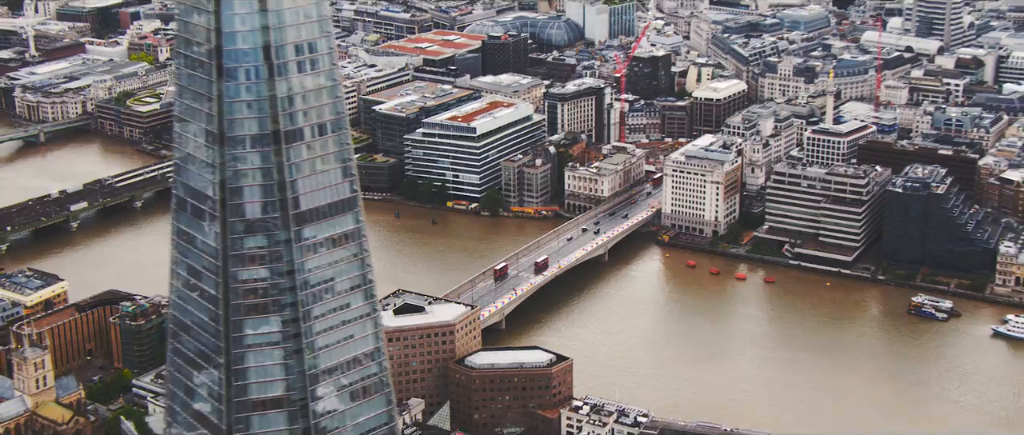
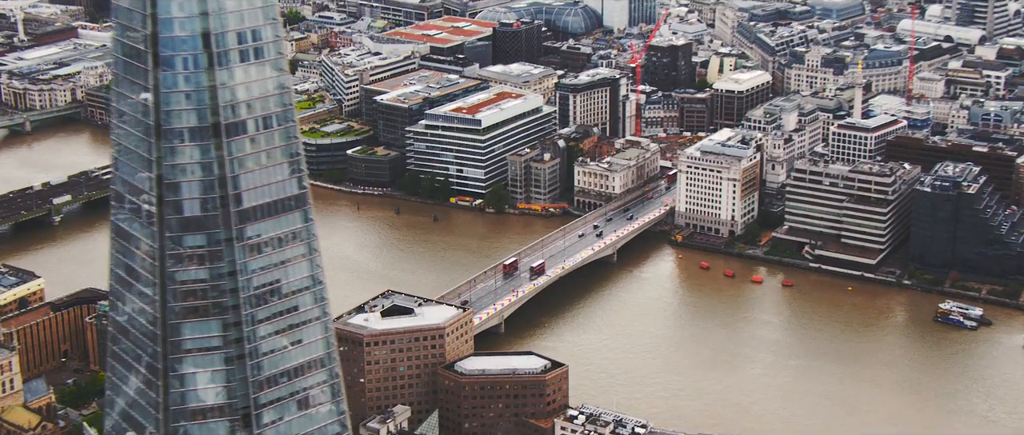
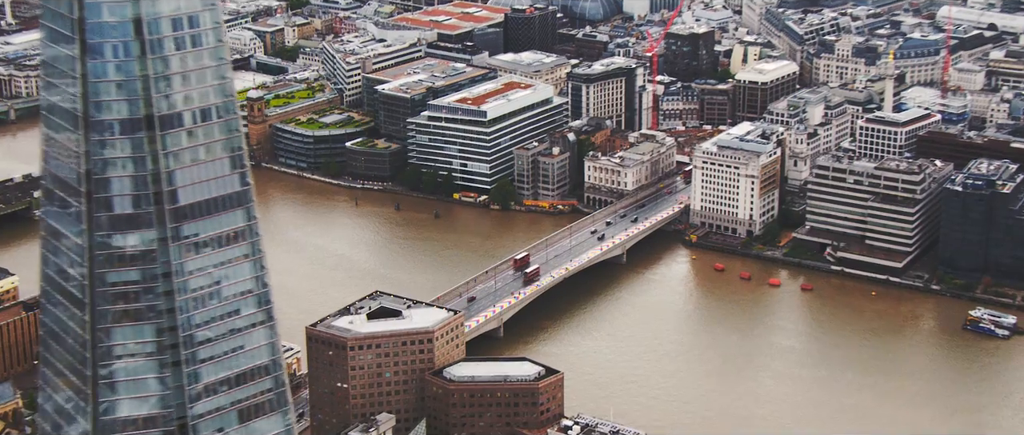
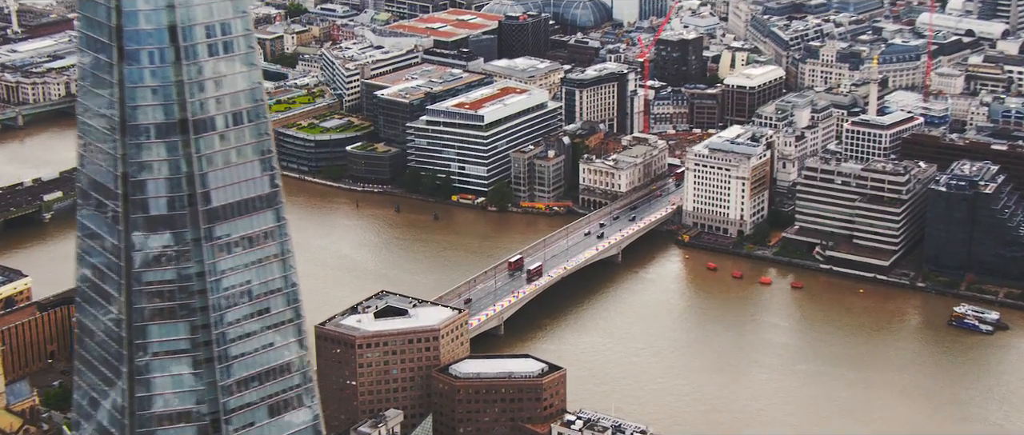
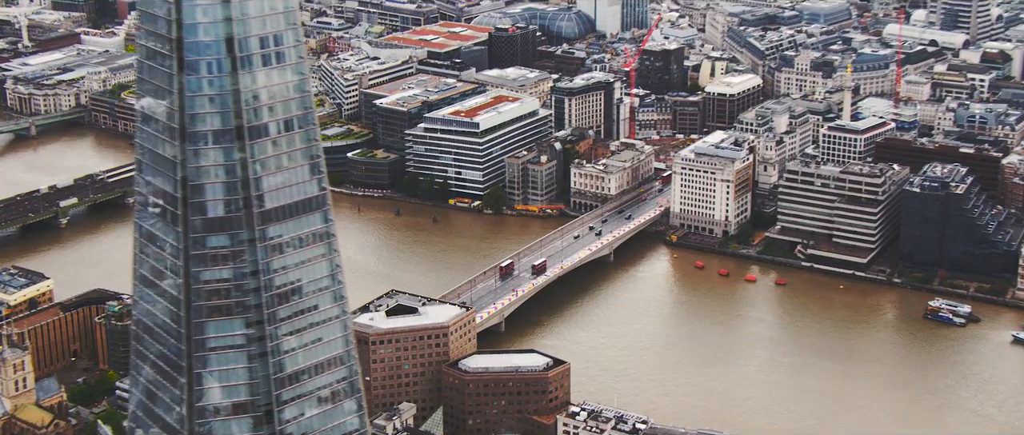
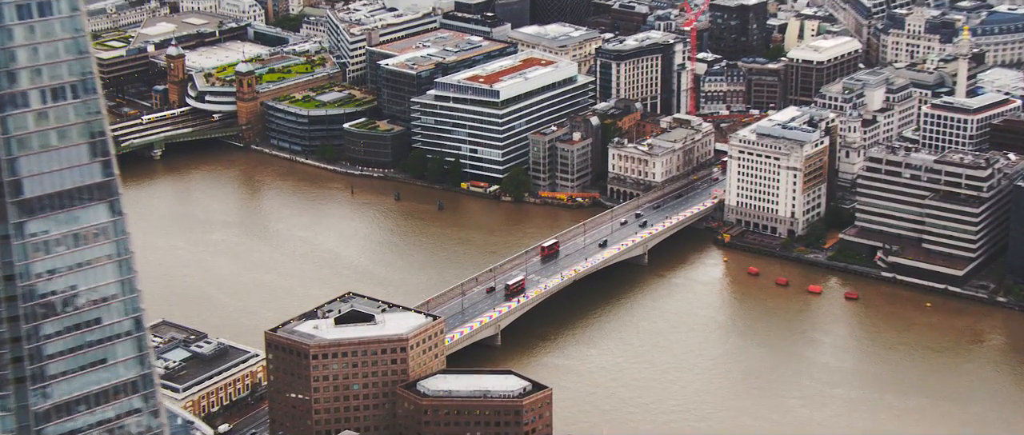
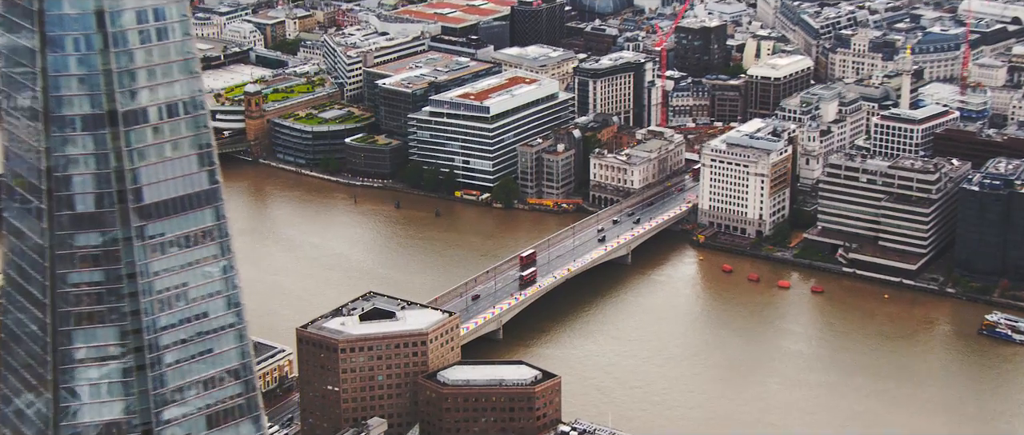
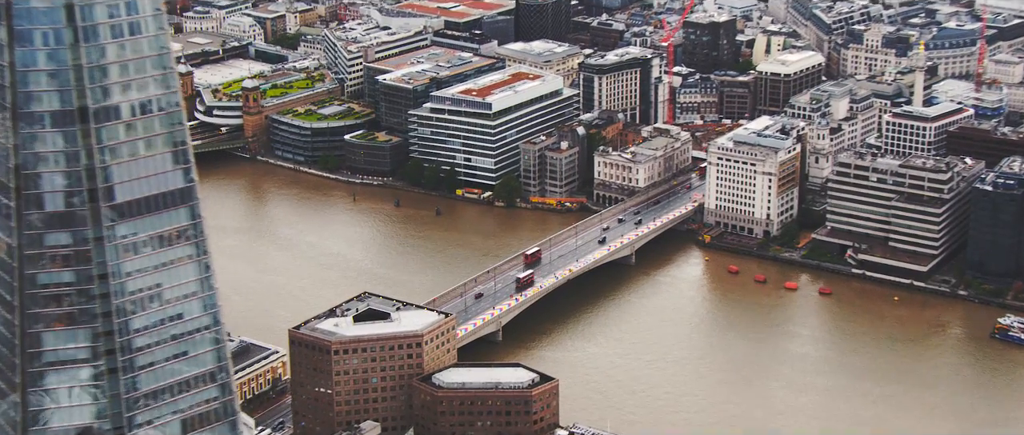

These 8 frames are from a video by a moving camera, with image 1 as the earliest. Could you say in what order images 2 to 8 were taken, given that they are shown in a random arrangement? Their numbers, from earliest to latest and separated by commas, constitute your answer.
5, 2, 4, 3, 7, 8, 6
